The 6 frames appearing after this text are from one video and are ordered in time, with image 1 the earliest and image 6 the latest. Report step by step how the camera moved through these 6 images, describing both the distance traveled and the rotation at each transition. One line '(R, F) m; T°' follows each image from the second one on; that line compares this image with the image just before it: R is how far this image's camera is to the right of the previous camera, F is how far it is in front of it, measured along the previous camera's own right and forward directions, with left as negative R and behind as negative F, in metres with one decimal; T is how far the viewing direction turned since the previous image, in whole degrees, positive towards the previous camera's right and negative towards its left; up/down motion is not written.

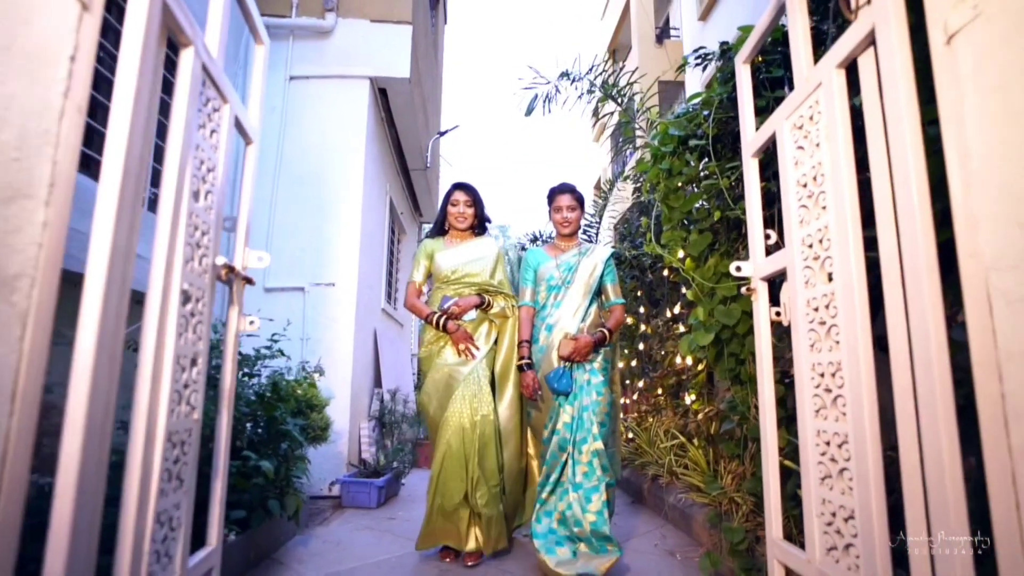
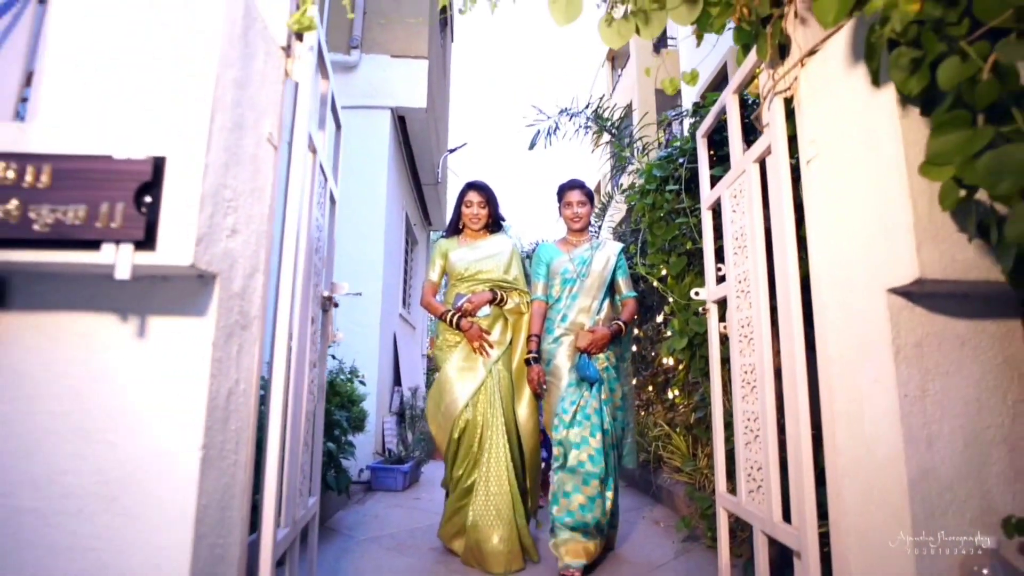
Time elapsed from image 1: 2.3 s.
(-0.1, -0.6) m; 0°
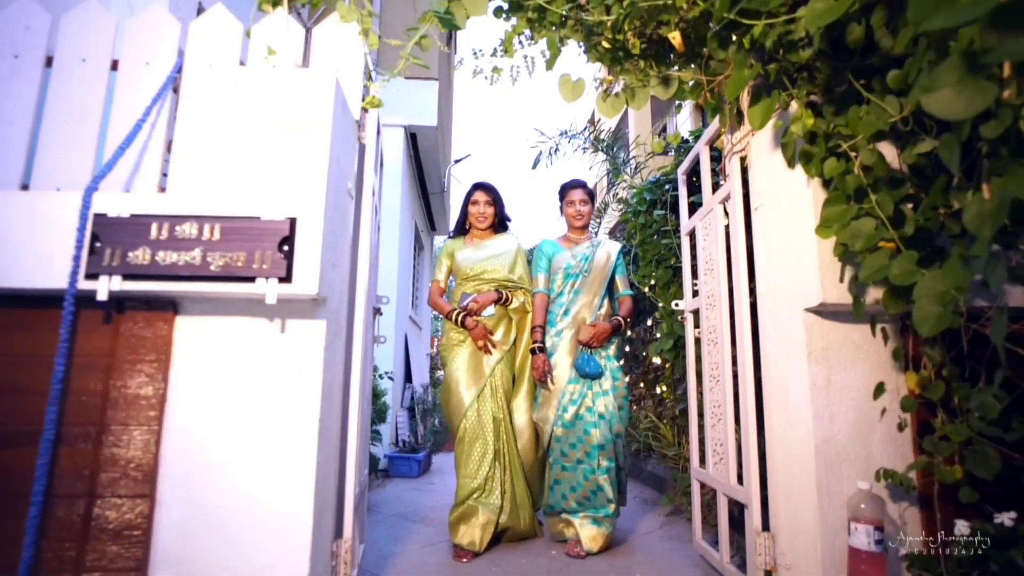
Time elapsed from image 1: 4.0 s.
(-0.1, -0.5) m; 0°
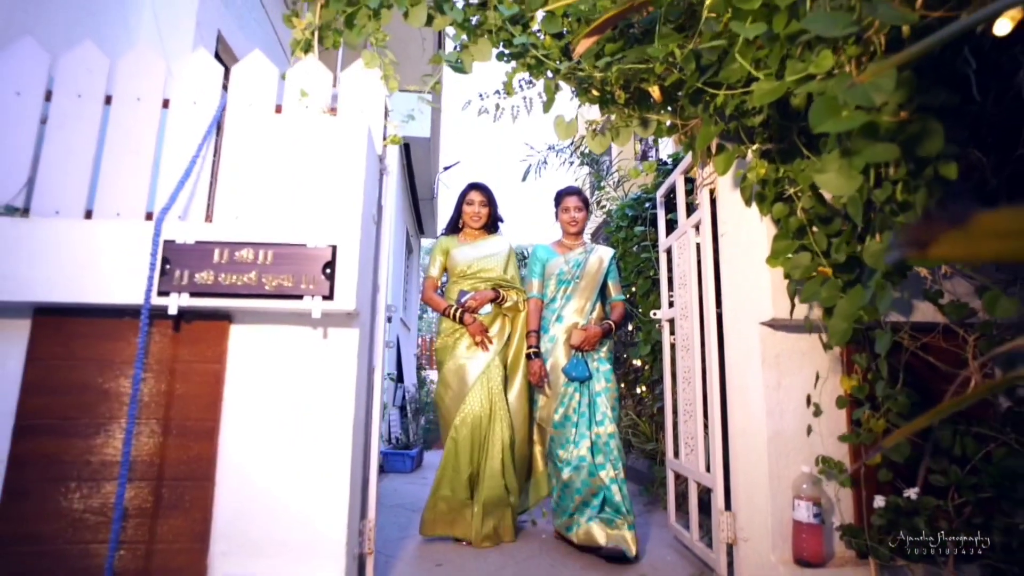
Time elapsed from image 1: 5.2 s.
(-0.1, -0.3) m; +2°
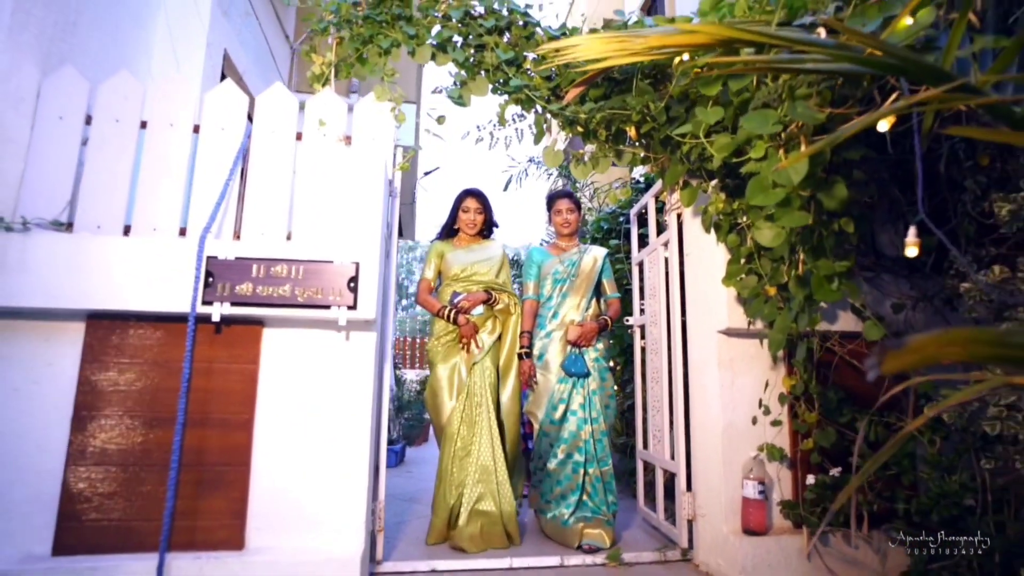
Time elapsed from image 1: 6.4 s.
(-0.1, -0.3) m; +3°
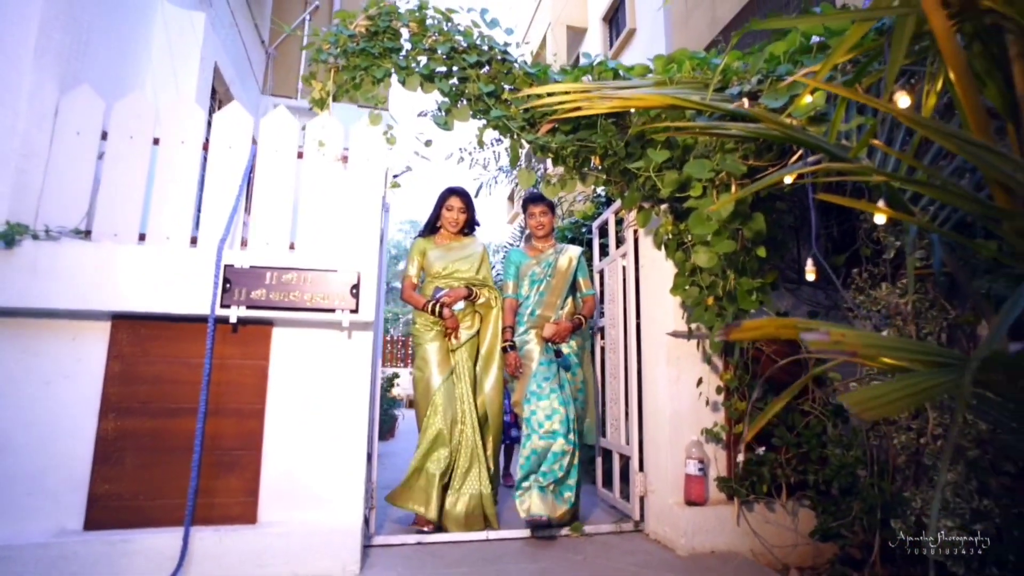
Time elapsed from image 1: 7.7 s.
(-0.1, -0.3) m; +4°
